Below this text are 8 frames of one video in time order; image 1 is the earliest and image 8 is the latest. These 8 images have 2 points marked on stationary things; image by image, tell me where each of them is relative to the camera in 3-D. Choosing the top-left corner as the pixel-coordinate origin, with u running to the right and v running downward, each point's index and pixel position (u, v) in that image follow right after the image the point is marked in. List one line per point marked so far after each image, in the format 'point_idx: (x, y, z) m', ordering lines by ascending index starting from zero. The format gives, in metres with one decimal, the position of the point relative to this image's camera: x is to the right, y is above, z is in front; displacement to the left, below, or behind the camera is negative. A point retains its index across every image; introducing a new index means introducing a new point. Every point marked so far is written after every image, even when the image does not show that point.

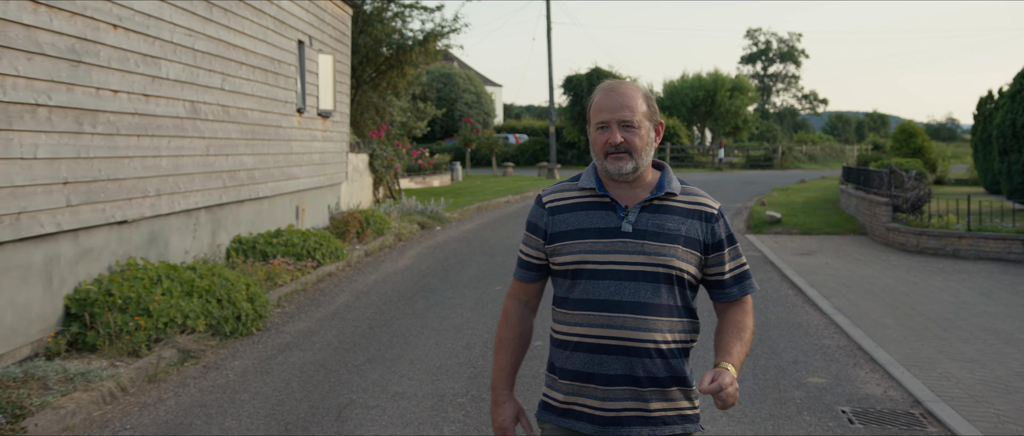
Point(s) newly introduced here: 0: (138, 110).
0: (-3.6, +1.0, +7.4) m
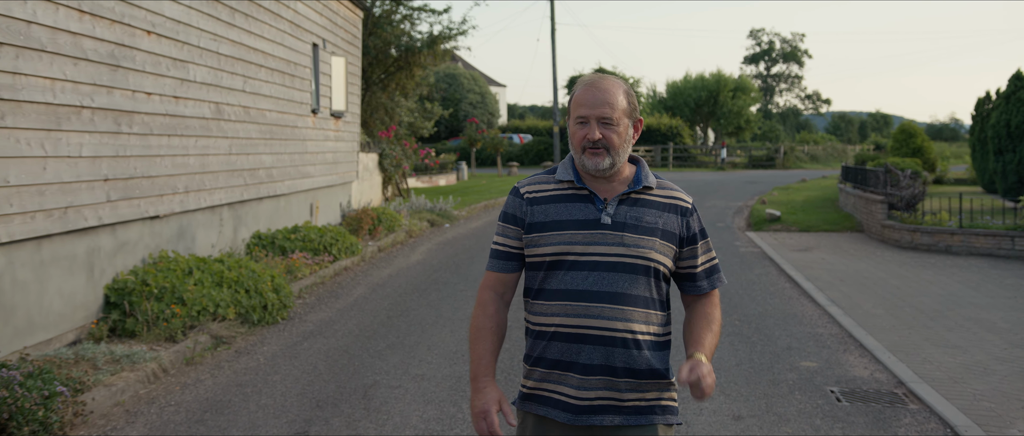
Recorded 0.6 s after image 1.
0: (-3.5, +1.1, +7.8) m
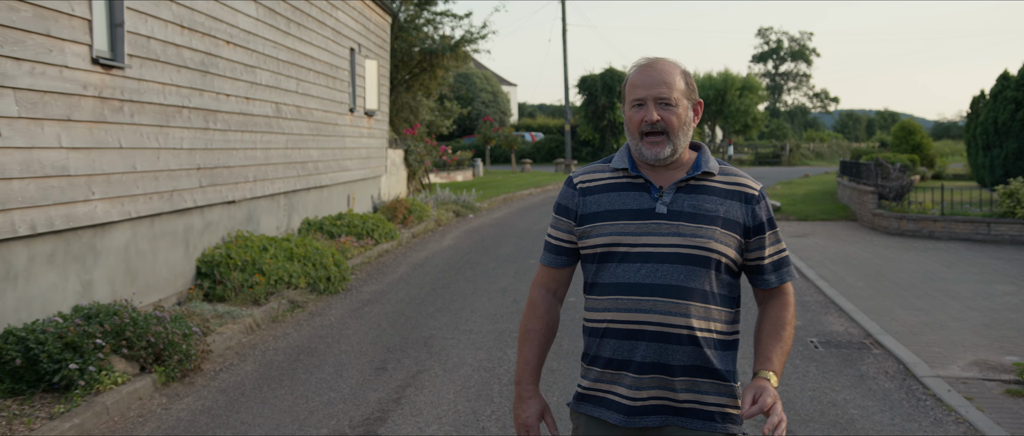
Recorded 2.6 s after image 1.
0: (-3.2, +1.3, +9.0) m
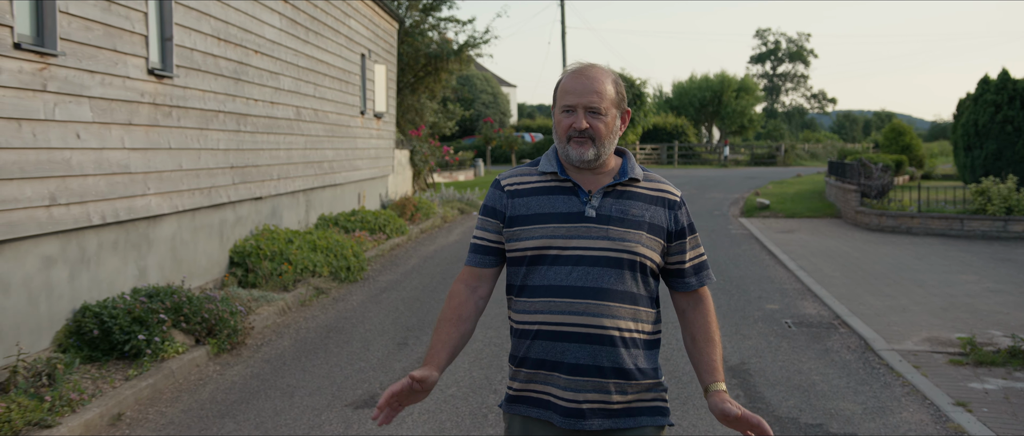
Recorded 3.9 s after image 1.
0: (-3.1, +1.3, +9.8) m
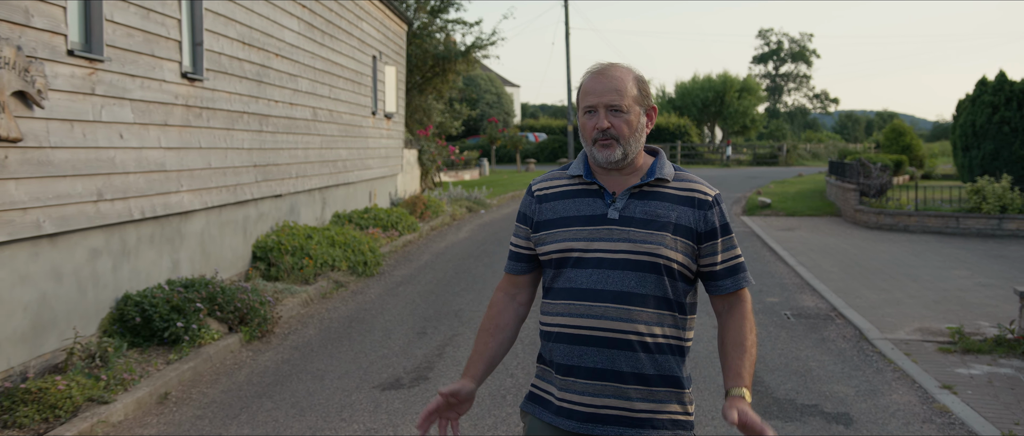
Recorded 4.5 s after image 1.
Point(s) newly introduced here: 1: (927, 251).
0: (-3.0, +1.4, +10.1) m
1: (+6.1, -0.5, +11.4) m
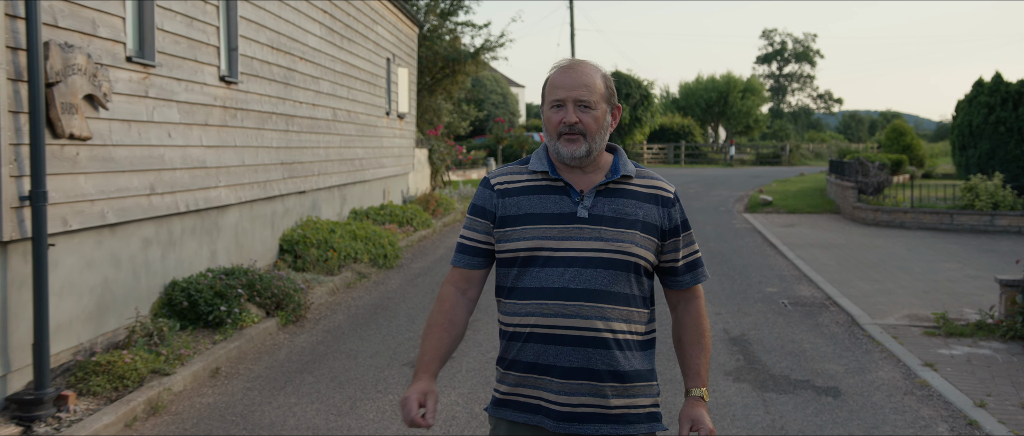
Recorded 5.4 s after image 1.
0: (-2.8, +1.4, +10.7) m
1: (+6.3, -0.4, +11.9) m
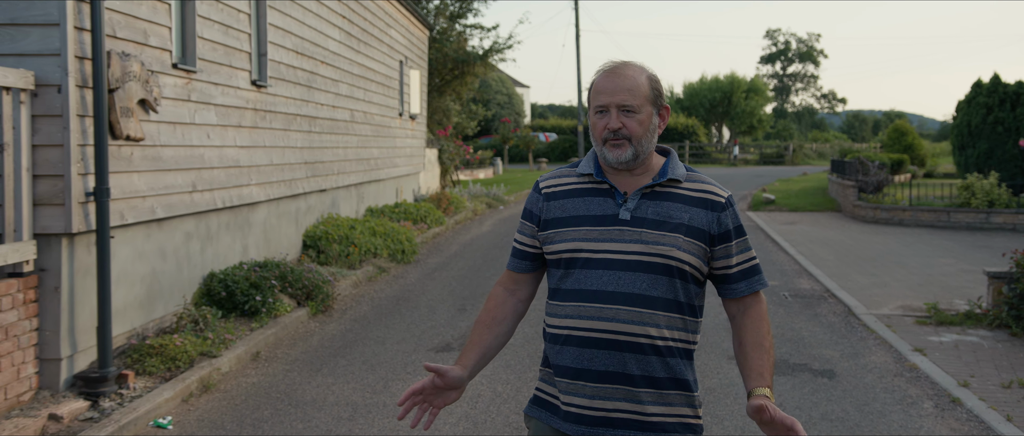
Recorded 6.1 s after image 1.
0: (-2.6, +1.5, +11.1) m
1: (+6.5, -0.4, +12.3) m
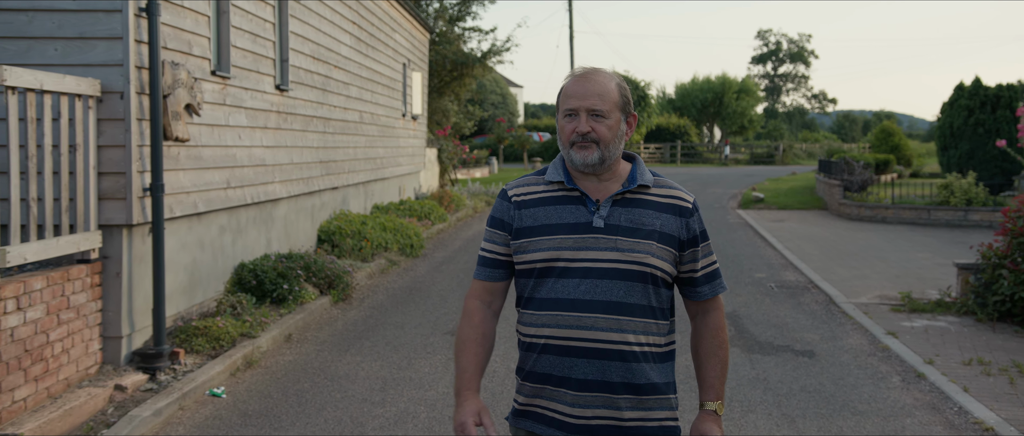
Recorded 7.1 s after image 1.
0: (-2.6, +1.5, +11.7) m
1: (+6.5, -0.3, +13.0) m
